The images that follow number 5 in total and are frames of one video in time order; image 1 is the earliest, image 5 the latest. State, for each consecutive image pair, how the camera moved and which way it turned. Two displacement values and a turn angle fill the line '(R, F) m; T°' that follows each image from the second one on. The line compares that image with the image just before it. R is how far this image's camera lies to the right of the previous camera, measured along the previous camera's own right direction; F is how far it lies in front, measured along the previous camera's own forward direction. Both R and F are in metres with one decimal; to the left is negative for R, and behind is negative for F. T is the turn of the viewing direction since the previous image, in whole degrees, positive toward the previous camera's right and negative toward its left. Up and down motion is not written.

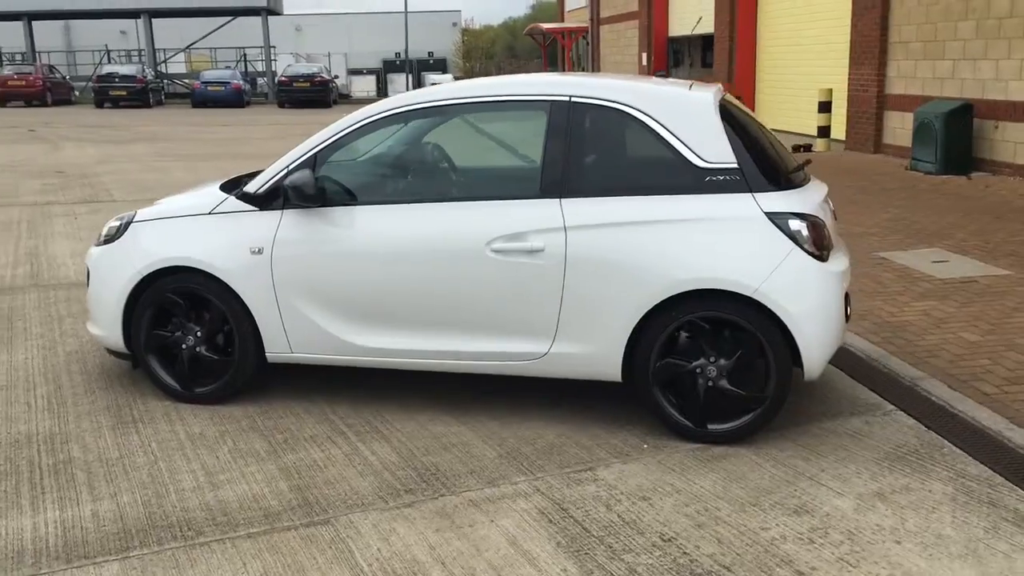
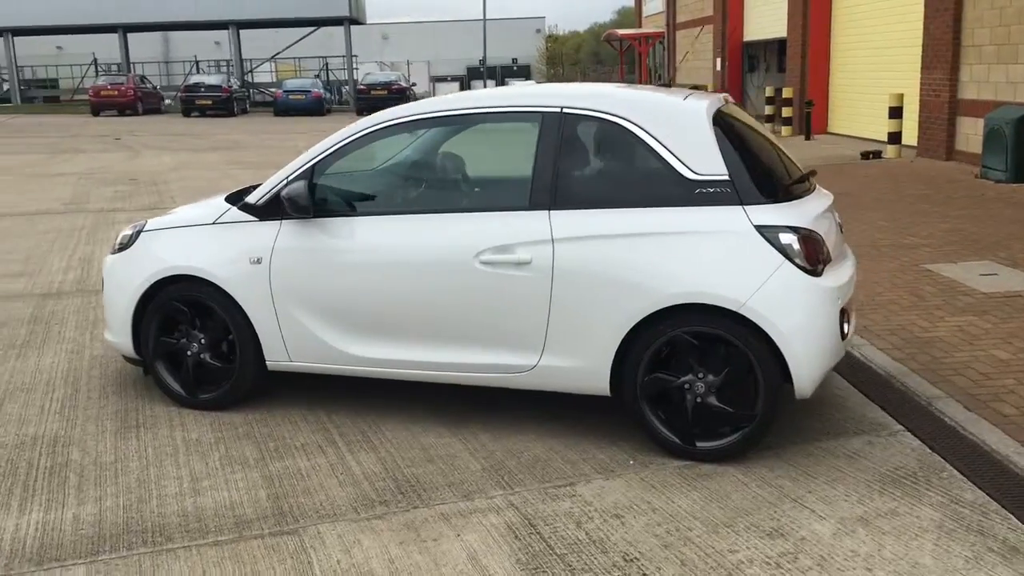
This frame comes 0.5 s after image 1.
(+0.4, 0.0) m; -5°
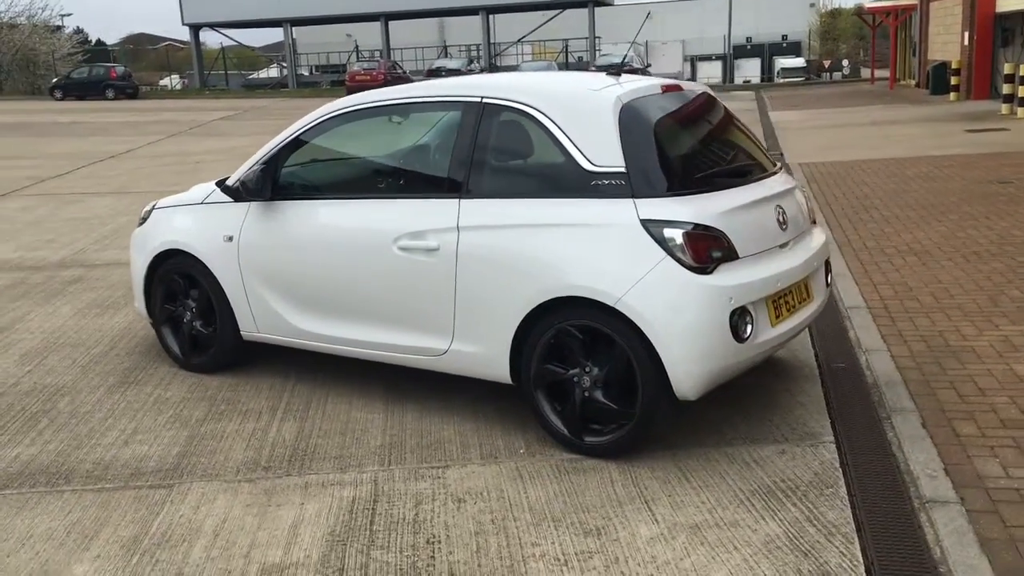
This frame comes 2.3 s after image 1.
(+1.5, +0.1) m; -15°
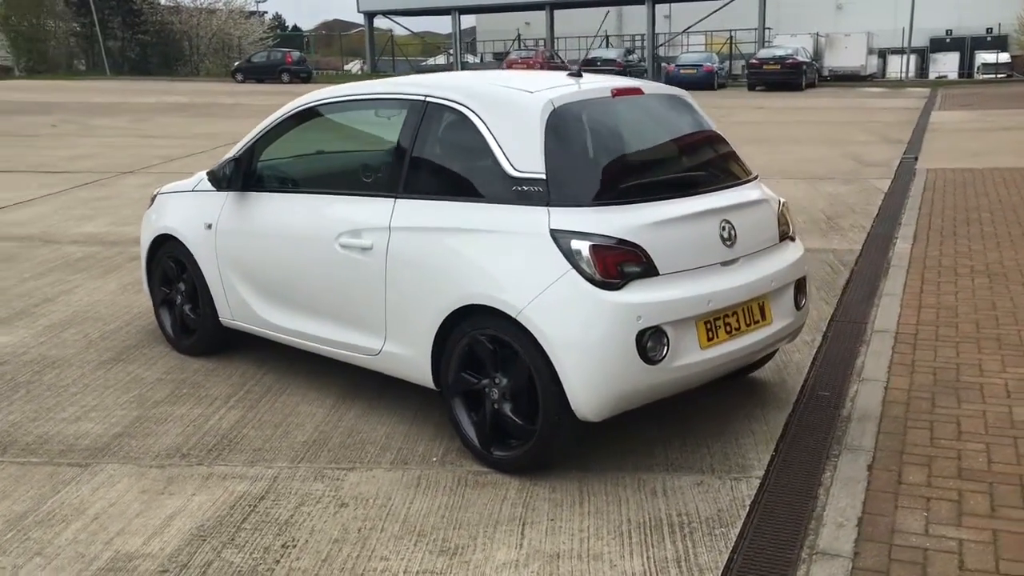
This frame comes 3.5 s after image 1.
(+1.0, +0.2) m; -9°
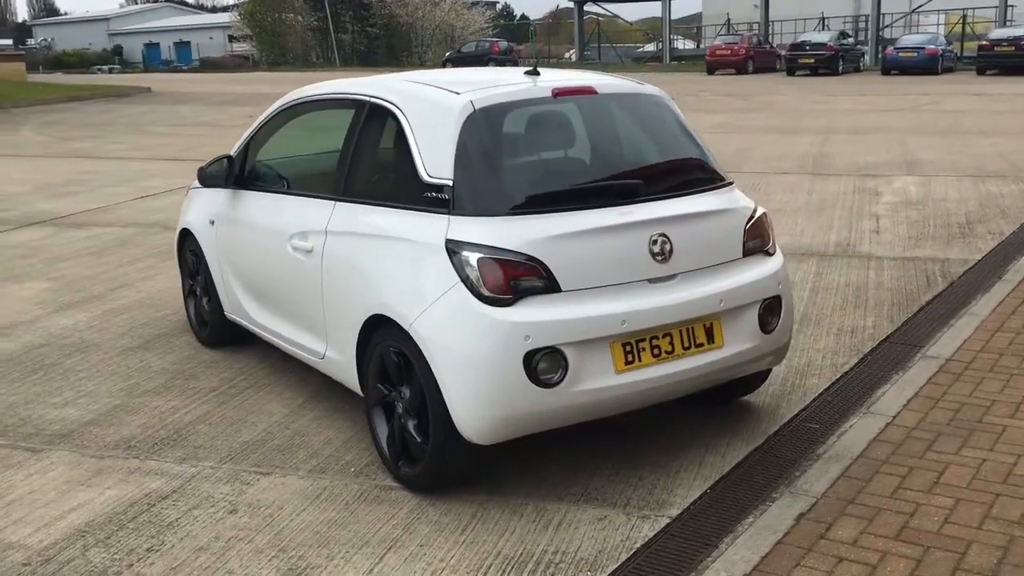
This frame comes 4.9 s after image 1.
(+1.2, +0.3) m; -12°
